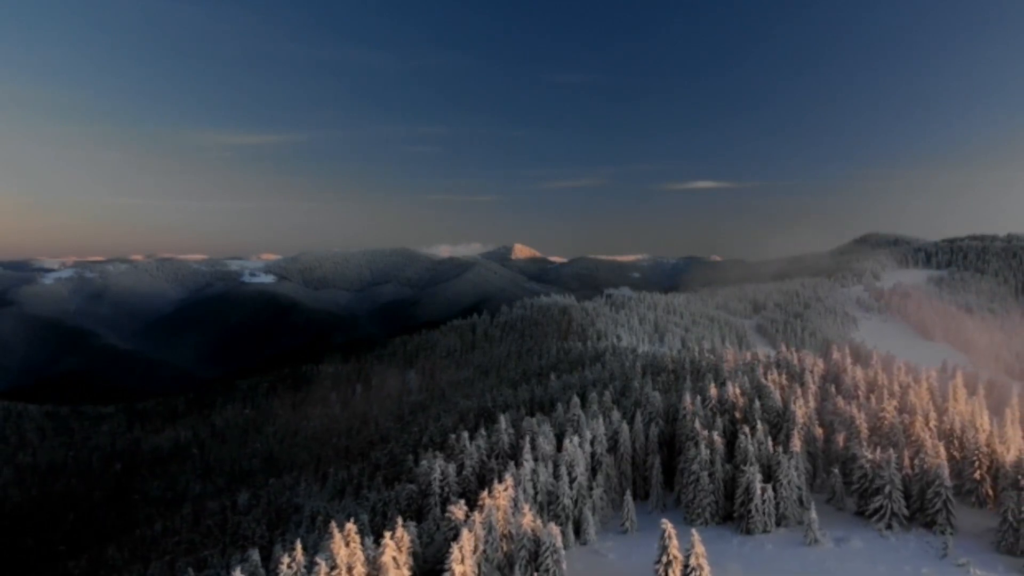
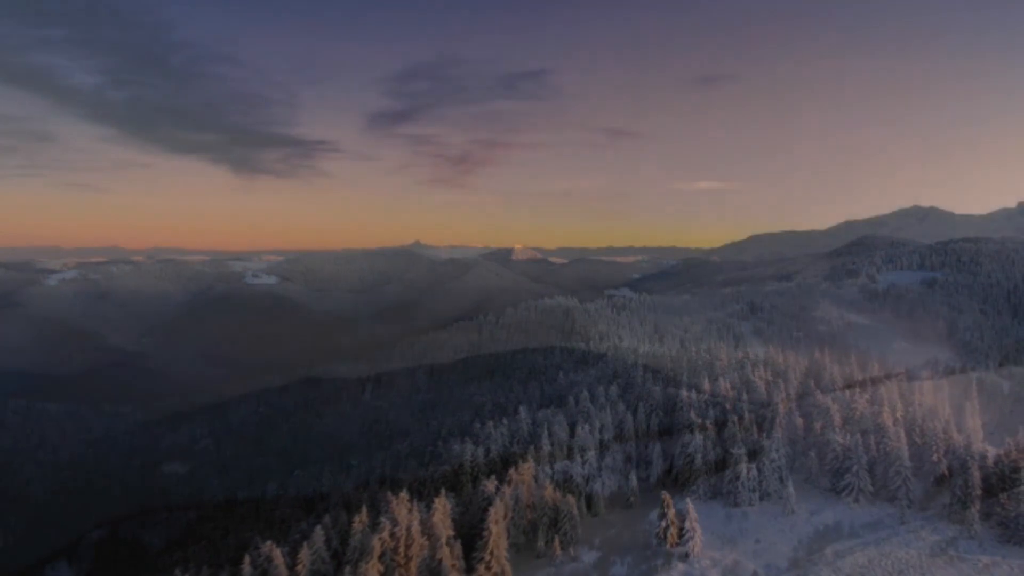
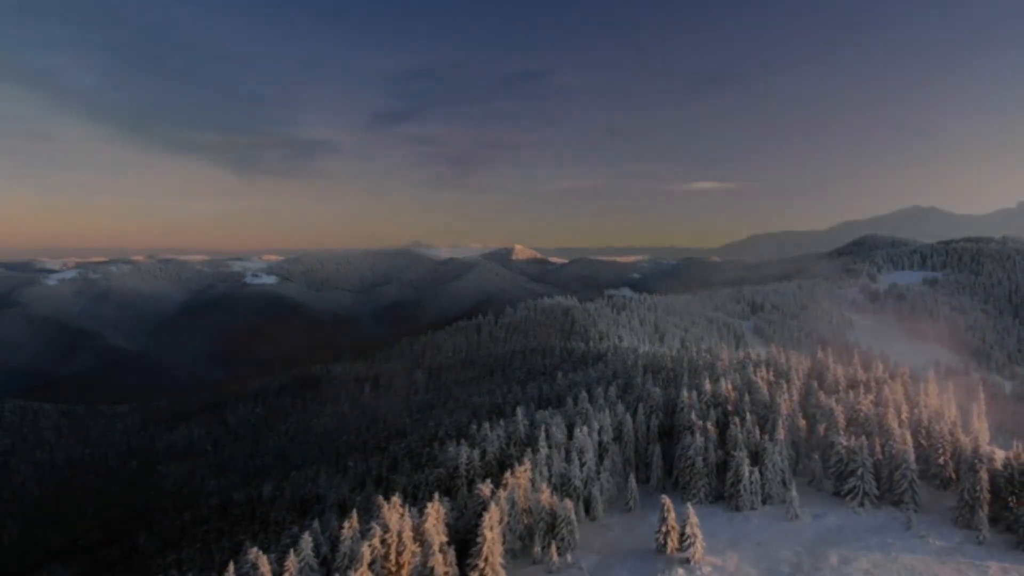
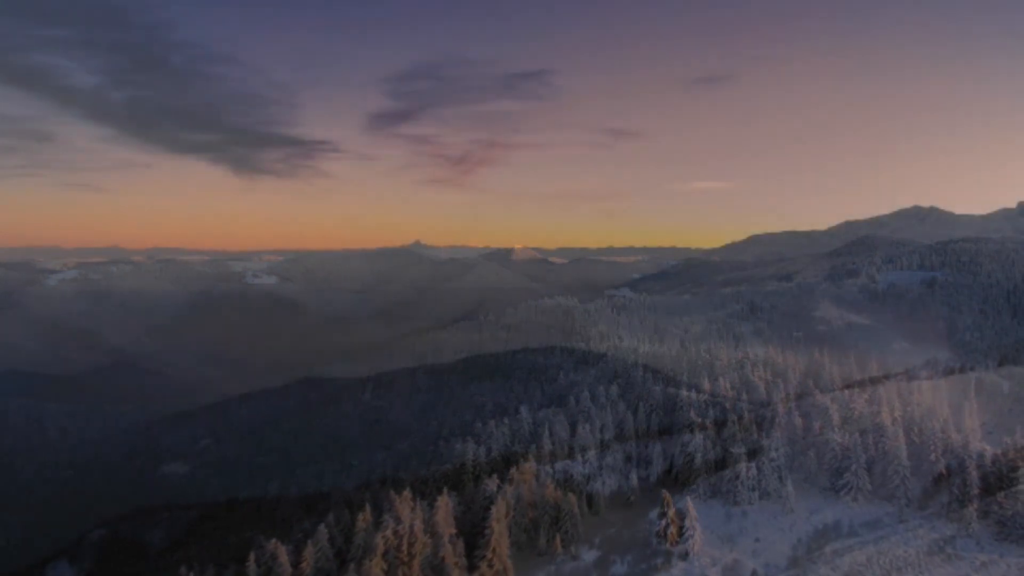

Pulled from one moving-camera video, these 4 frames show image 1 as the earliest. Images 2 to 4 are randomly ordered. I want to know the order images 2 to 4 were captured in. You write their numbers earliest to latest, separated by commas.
3, 2, 4
